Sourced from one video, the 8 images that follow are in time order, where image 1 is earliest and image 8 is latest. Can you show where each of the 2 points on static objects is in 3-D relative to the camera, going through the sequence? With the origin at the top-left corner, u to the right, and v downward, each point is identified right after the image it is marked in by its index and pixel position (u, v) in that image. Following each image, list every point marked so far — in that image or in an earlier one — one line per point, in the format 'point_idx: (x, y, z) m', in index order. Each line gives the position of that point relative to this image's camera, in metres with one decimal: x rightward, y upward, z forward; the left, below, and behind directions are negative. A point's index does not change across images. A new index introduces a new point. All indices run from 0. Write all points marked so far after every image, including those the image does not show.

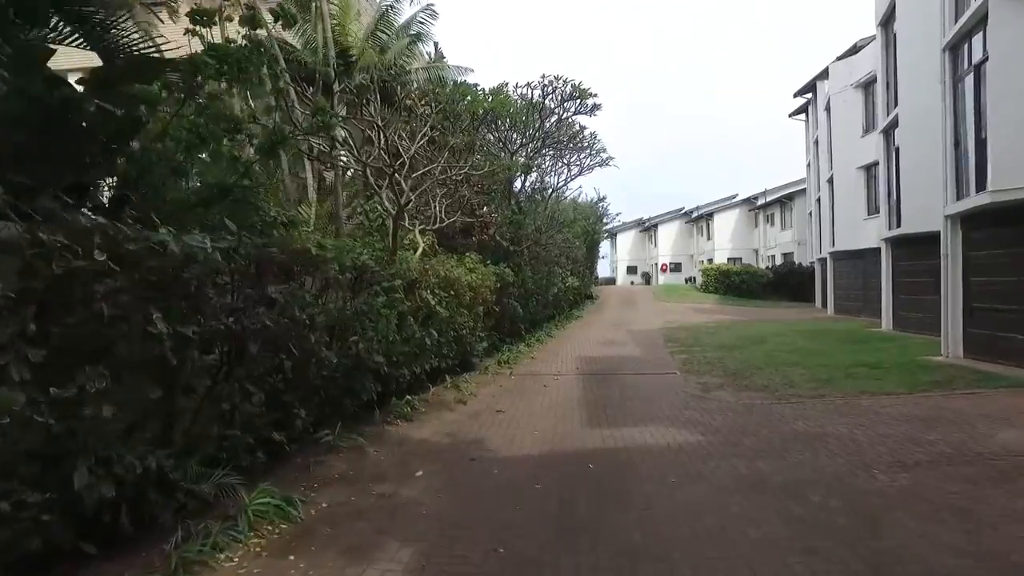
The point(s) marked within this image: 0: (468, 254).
0: (-0.9, +0.7, +13.4) m
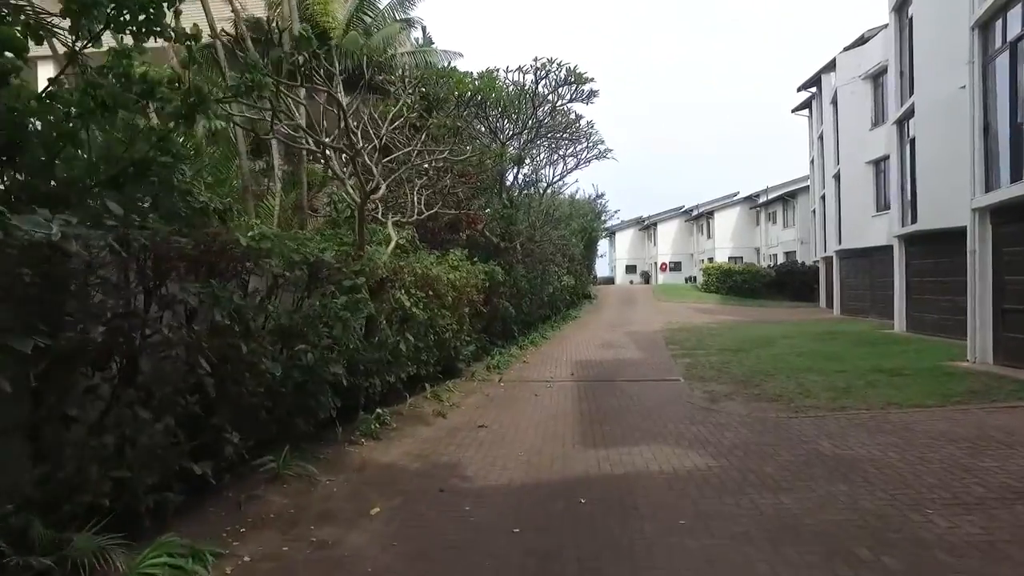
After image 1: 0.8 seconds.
0: (-1.1, +0.7, +12.4) m
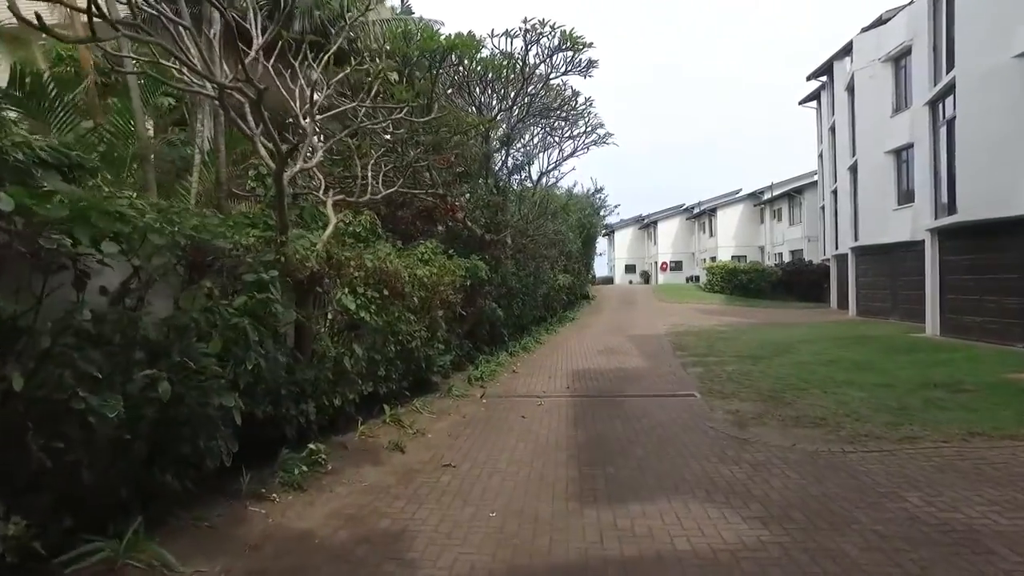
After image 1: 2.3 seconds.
0: (-1.4, +0.7, +10.5) m
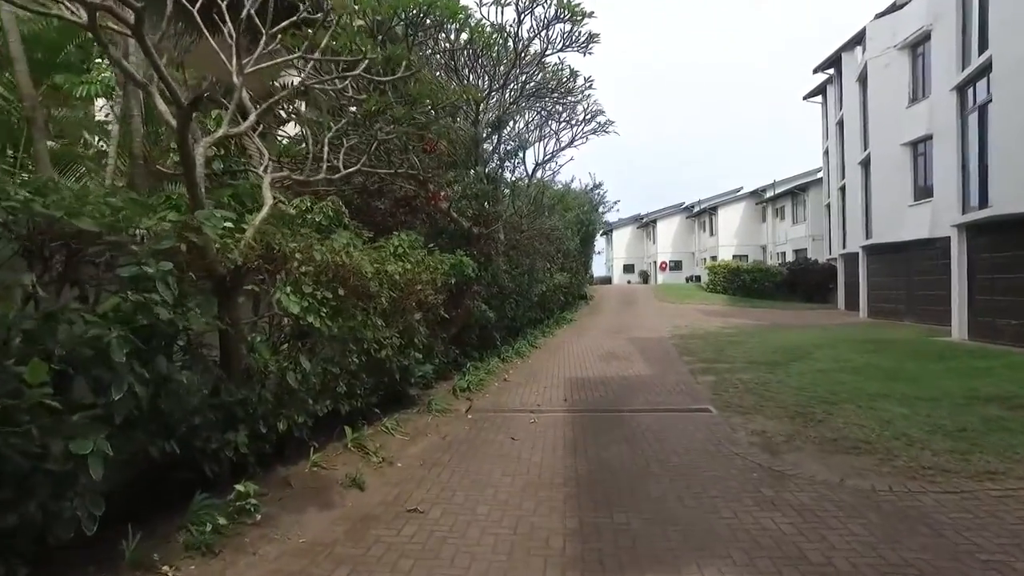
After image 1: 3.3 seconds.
0: (-1.5, +0.8, +9.2) m
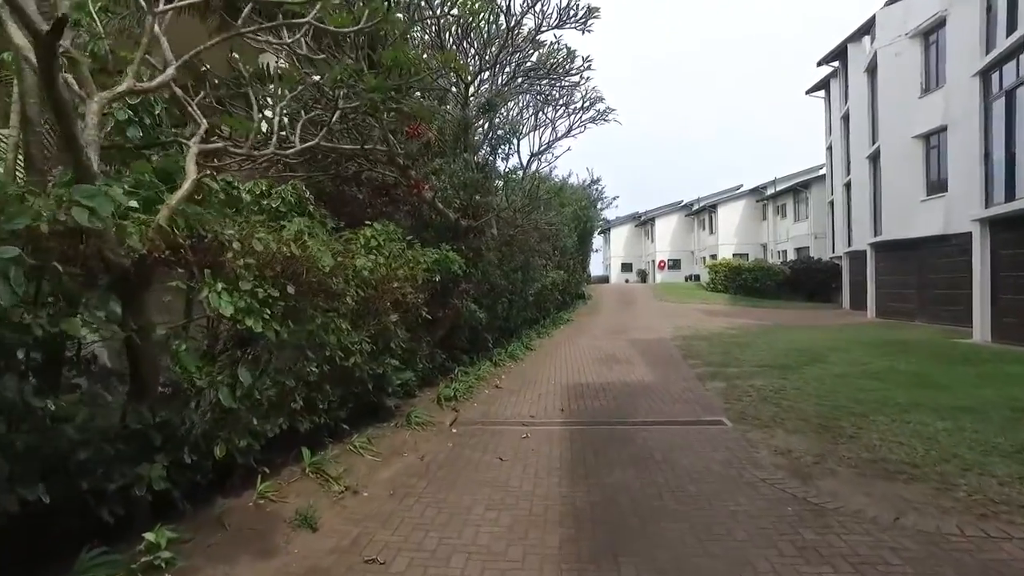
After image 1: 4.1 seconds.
0: (-1.6, +0.8, +8.2) m
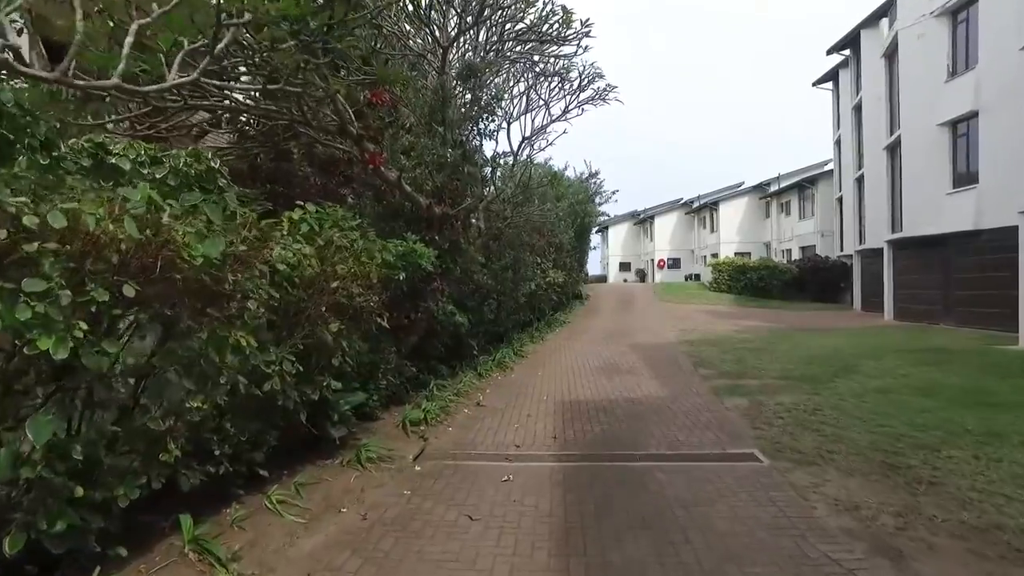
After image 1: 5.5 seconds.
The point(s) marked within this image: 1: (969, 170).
0: (-1.8, +0.8, +6.5) m
1: (+13.0, +3.4, +18.8) m
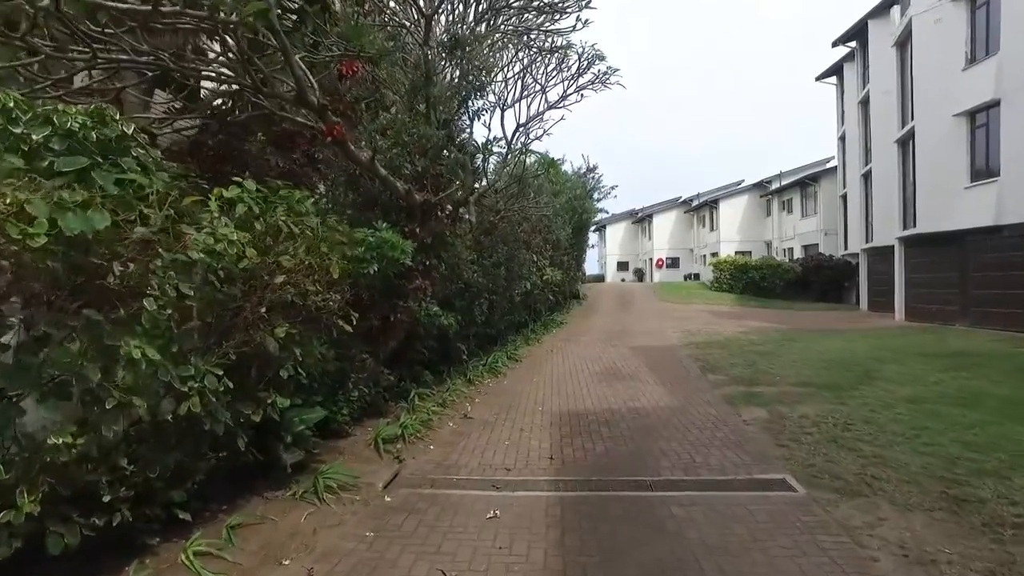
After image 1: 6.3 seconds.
0: (-1.9, +0.8, +5.4) m
1: (+12.9, +3.4, +17.9) m
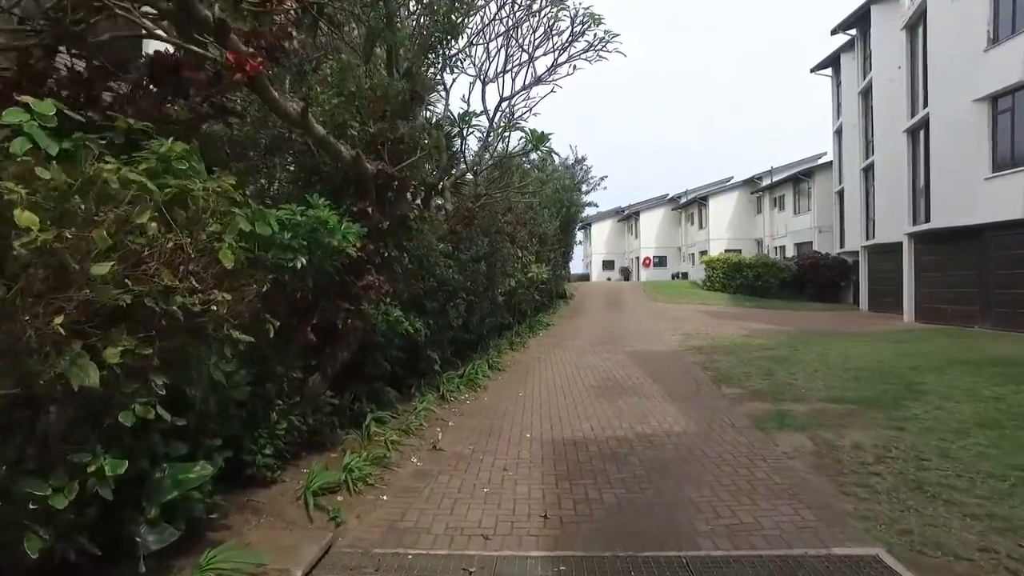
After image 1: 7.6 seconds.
0: (-2.0, +0.8, +3.6) m
1: (+12.4, +3.4, +16.4) m
